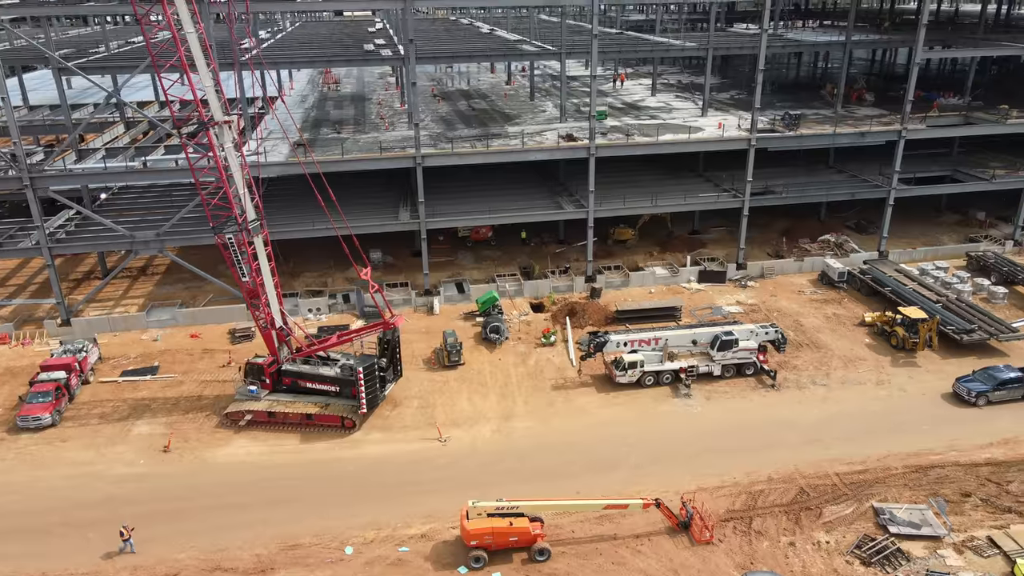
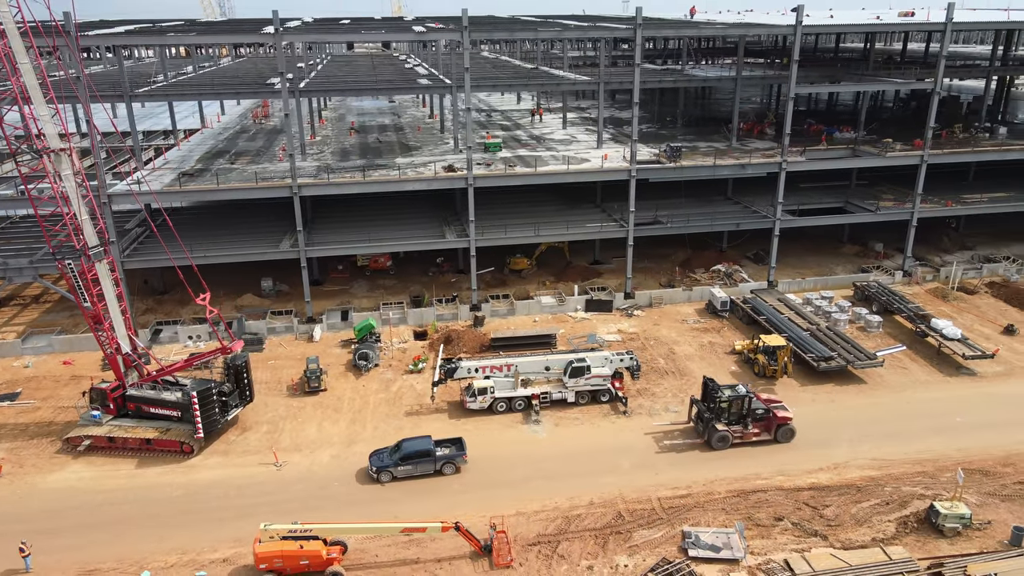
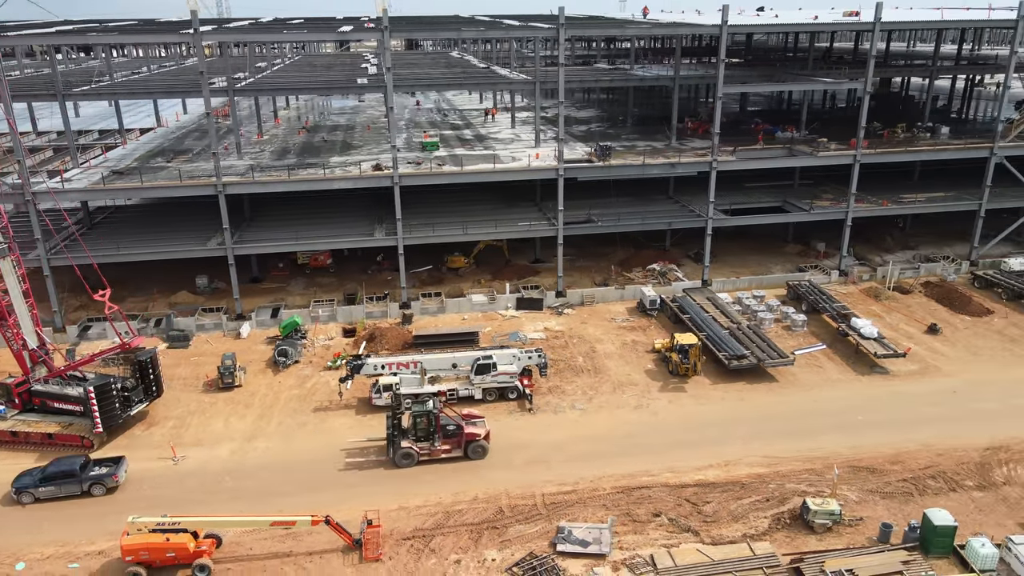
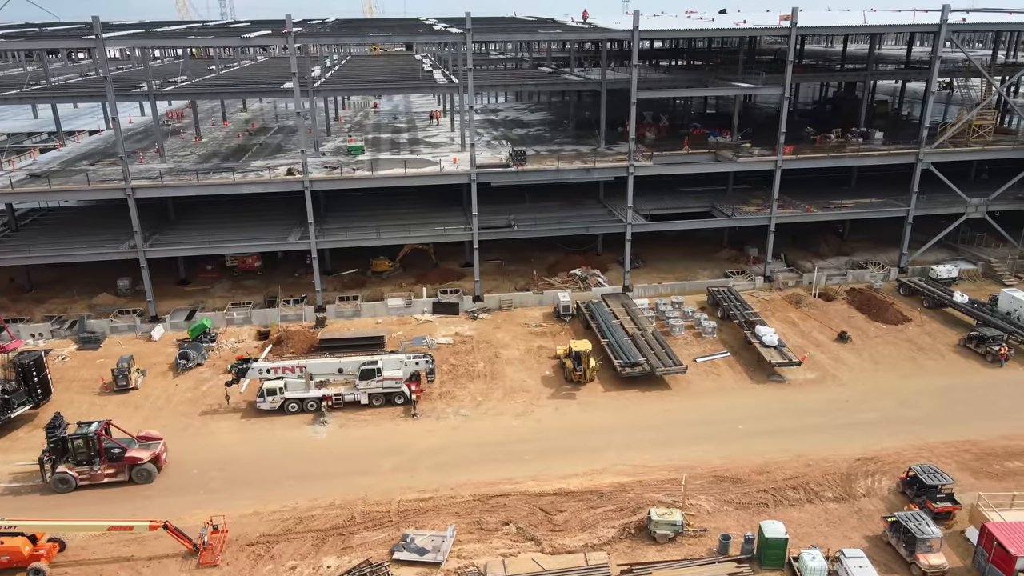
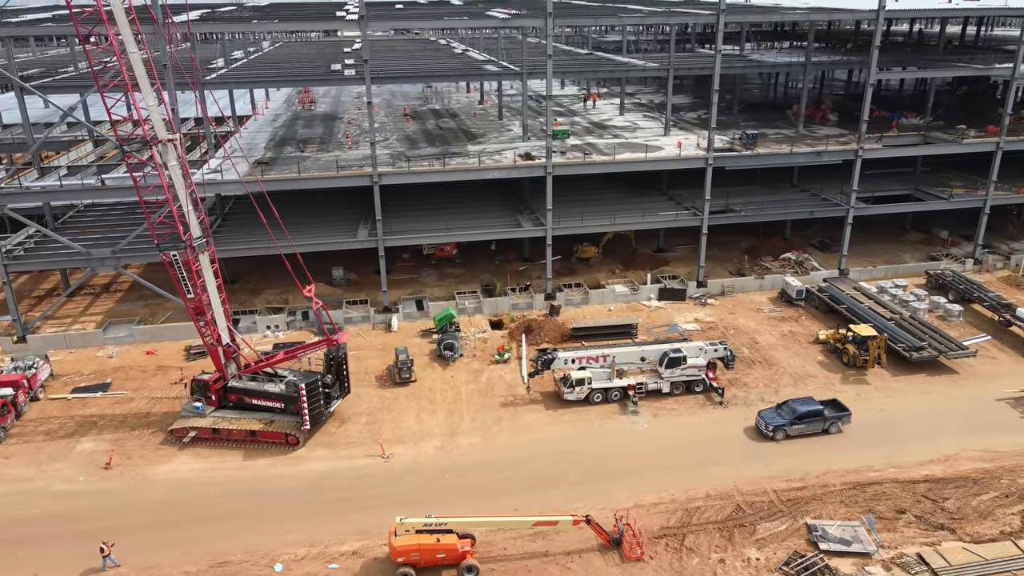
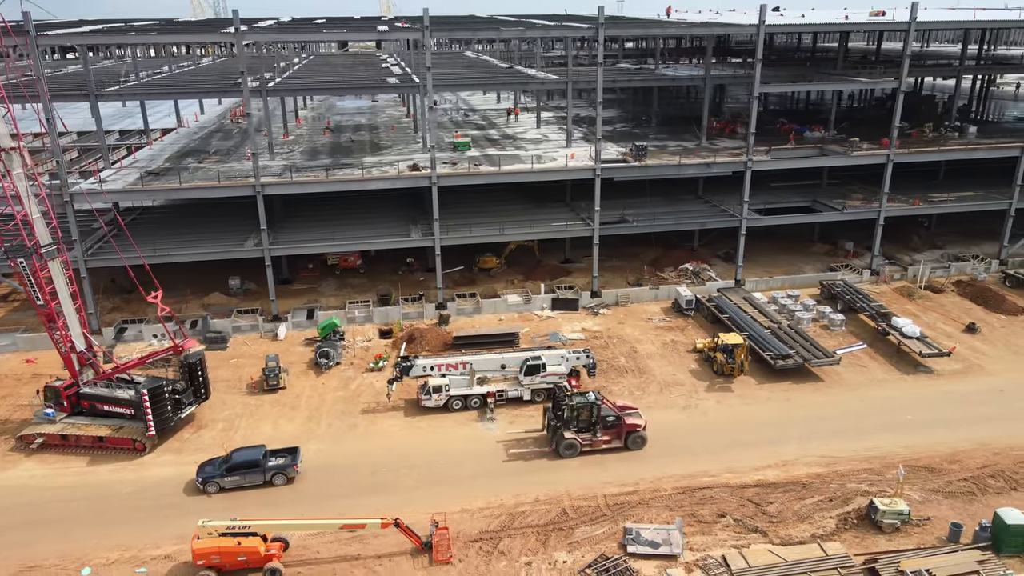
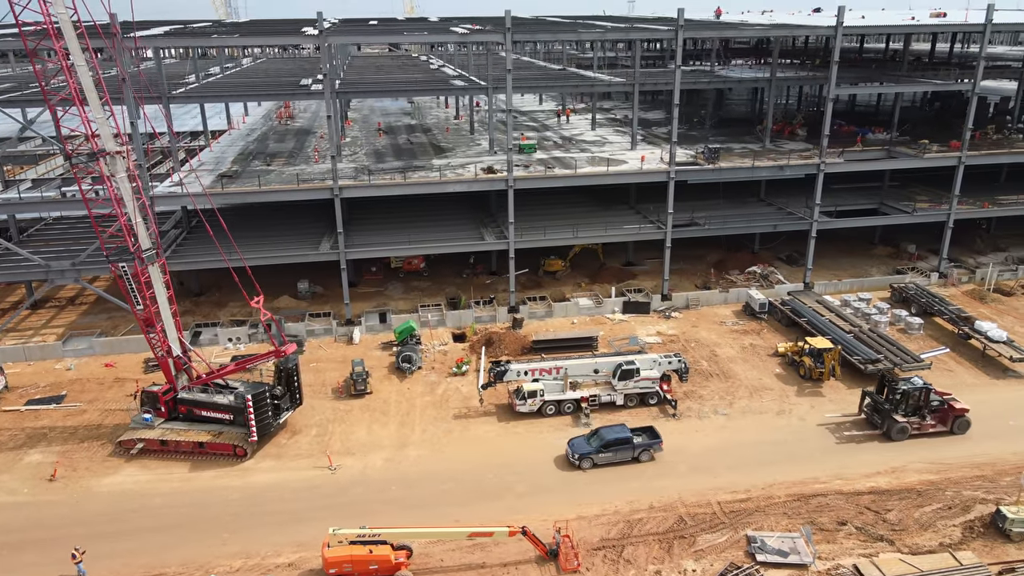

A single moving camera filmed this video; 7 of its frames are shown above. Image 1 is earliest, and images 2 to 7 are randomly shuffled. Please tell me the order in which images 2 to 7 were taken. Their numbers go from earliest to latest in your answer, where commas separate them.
5, 7, 2, 6, 3, 4
